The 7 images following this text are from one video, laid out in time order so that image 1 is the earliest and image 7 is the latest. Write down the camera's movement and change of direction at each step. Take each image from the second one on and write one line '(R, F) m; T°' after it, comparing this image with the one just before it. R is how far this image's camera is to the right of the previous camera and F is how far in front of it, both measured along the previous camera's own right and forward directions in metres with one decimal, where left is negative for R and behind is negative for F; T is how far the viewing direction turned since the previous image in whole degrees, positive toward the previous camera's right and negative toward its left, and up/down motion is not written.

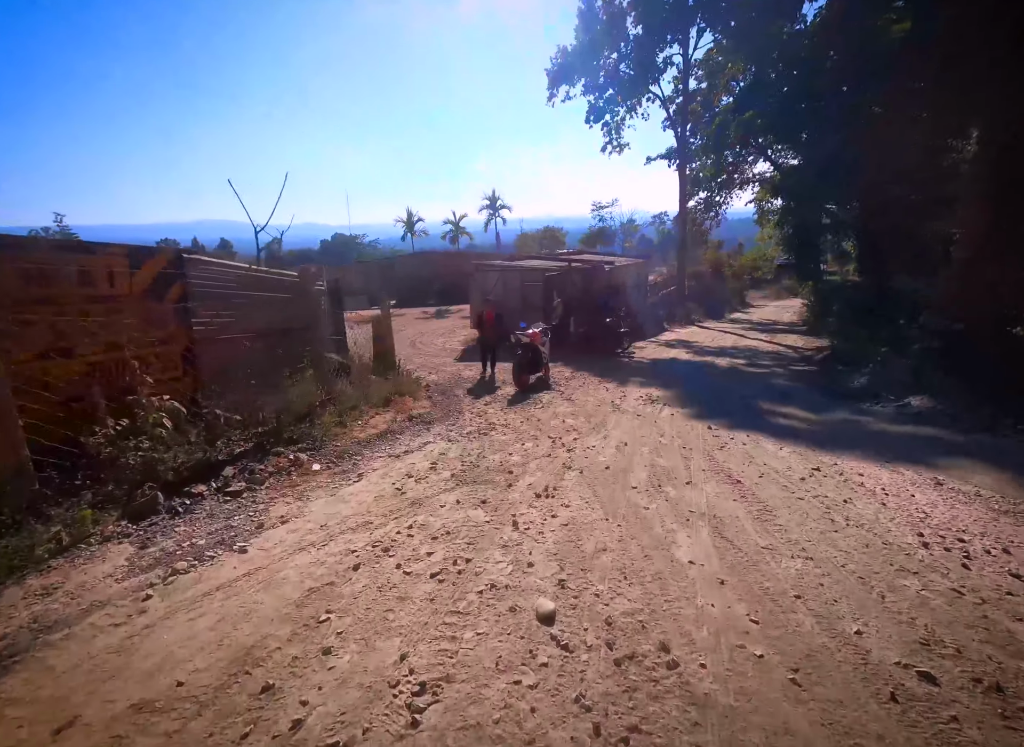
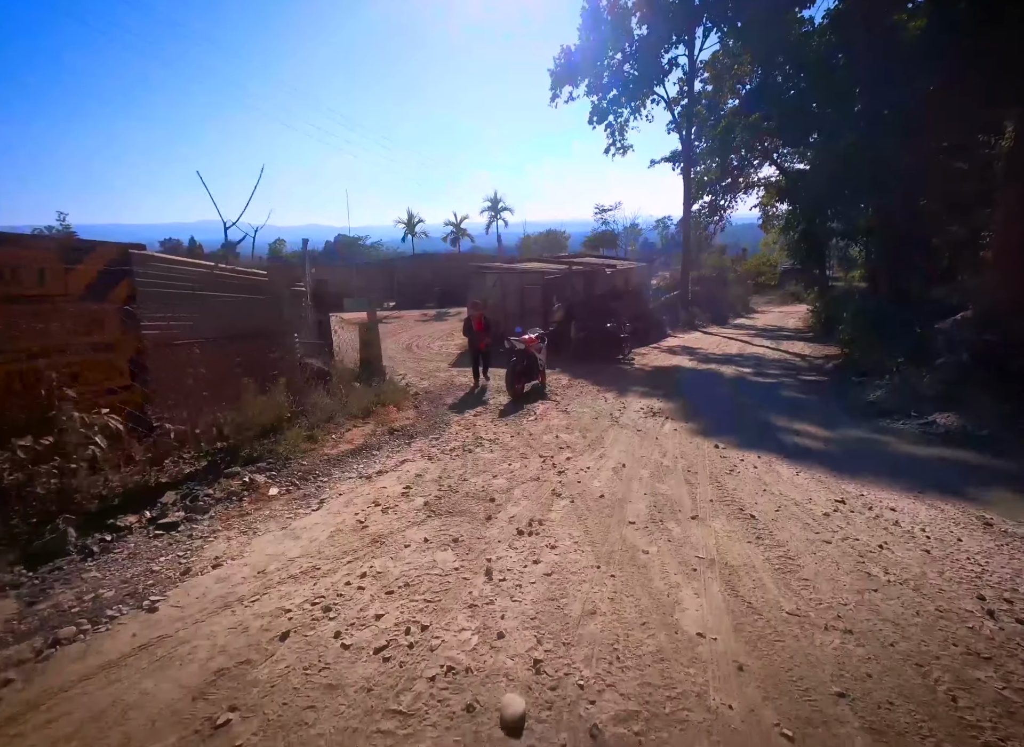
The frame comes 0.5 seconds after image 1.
(+0.2, +0.6) m; 0°
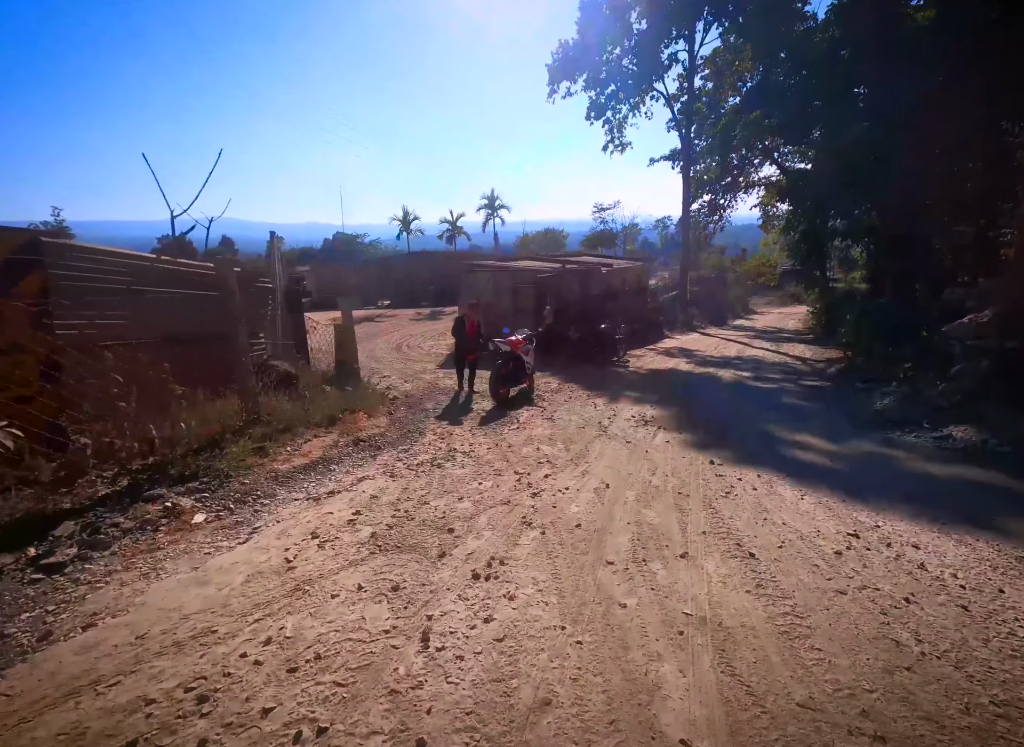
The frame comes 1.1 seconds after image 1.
(+0.3, +0.6) m; 0°
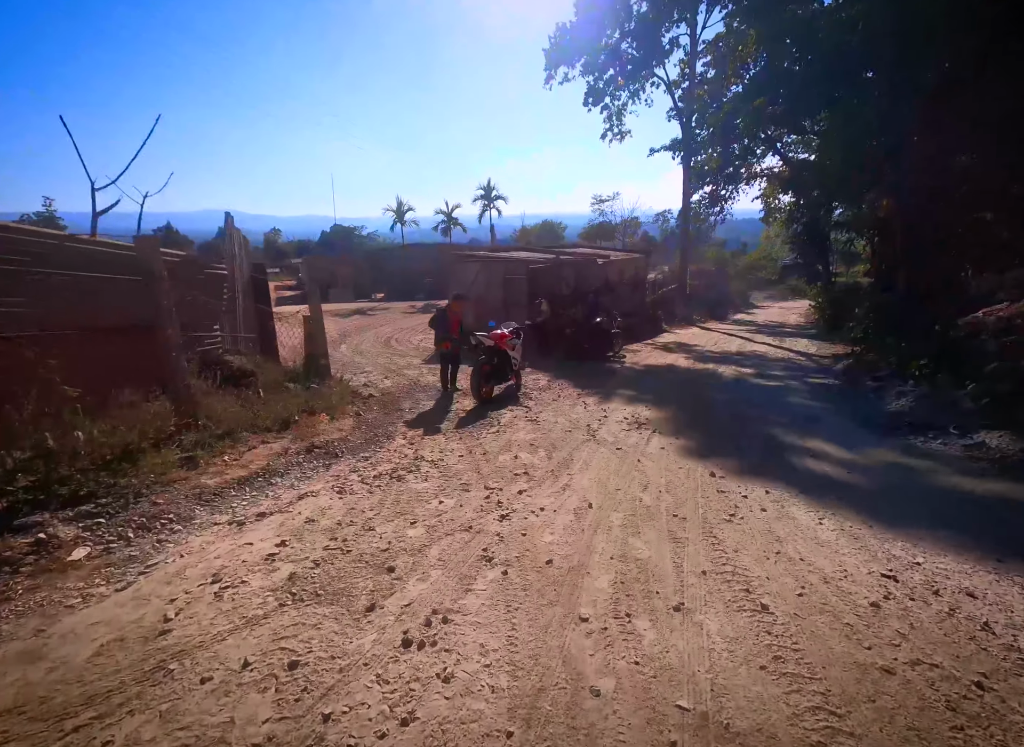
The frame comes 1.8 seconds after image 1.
(+0.3, +0.8) m; 0°
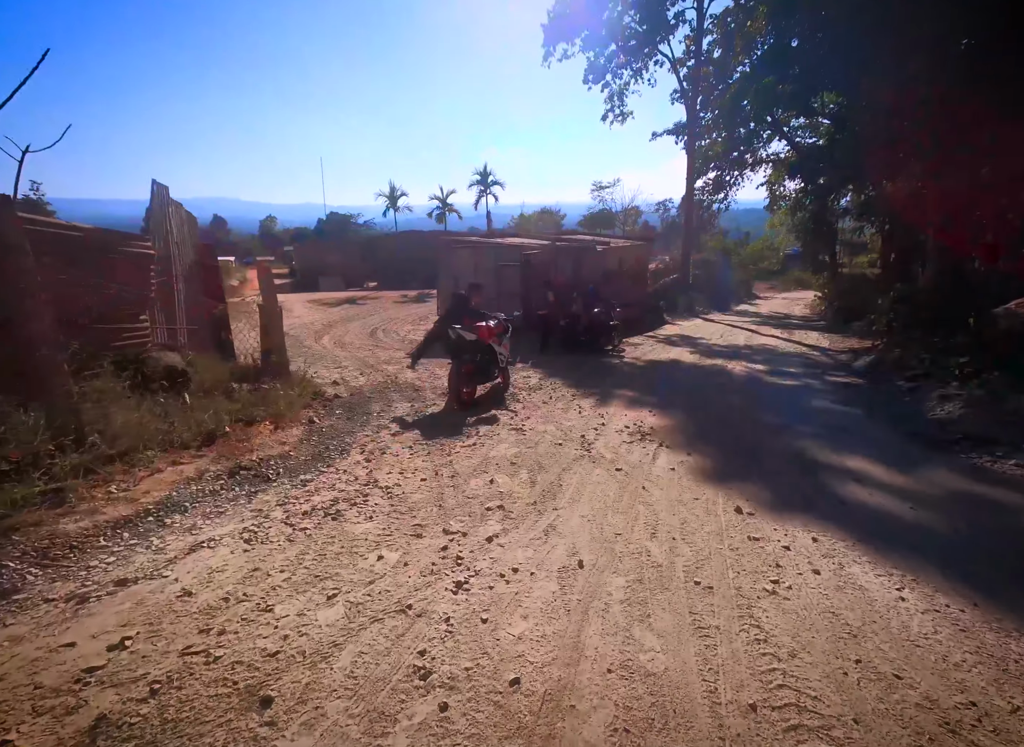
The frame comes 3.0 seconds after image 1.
(+0.2, +1.2) m; 0°
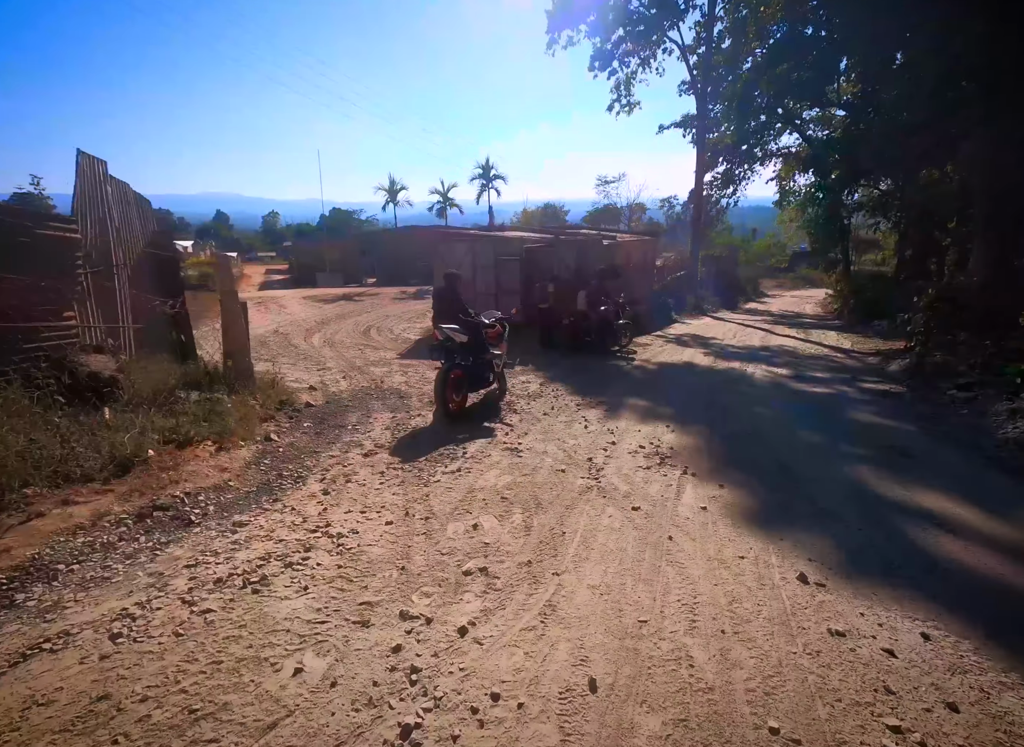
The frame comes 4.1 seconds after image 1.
(+0.1, +1.1) m; 0°
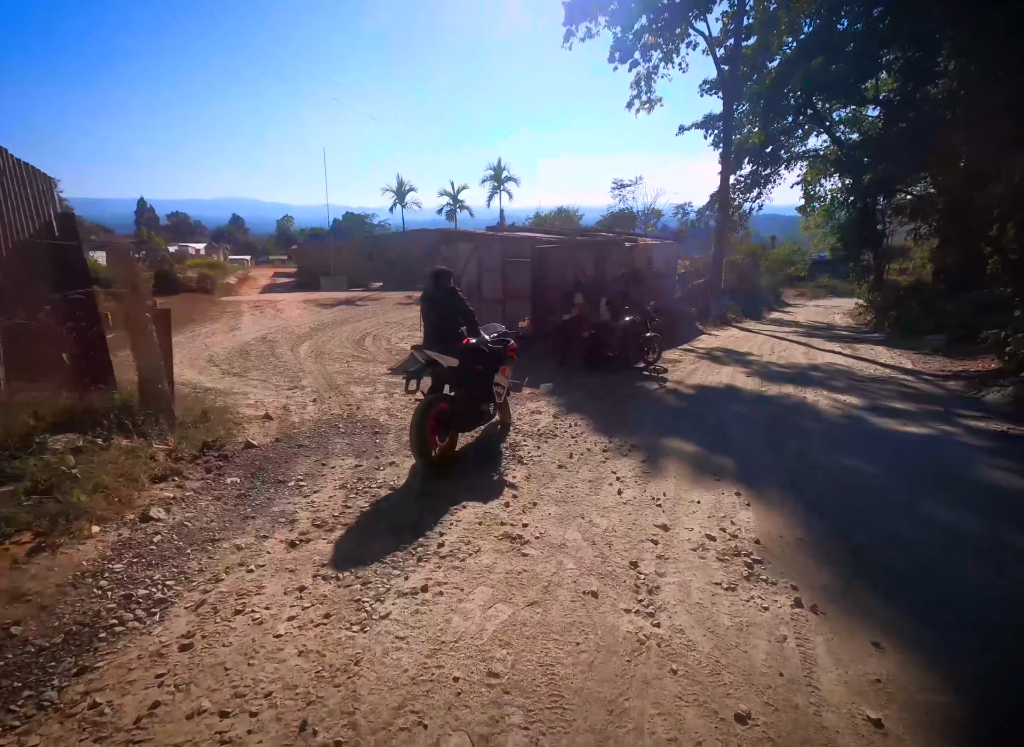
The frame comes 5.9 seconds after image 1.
(+0.1, +2.0) m; -1°
